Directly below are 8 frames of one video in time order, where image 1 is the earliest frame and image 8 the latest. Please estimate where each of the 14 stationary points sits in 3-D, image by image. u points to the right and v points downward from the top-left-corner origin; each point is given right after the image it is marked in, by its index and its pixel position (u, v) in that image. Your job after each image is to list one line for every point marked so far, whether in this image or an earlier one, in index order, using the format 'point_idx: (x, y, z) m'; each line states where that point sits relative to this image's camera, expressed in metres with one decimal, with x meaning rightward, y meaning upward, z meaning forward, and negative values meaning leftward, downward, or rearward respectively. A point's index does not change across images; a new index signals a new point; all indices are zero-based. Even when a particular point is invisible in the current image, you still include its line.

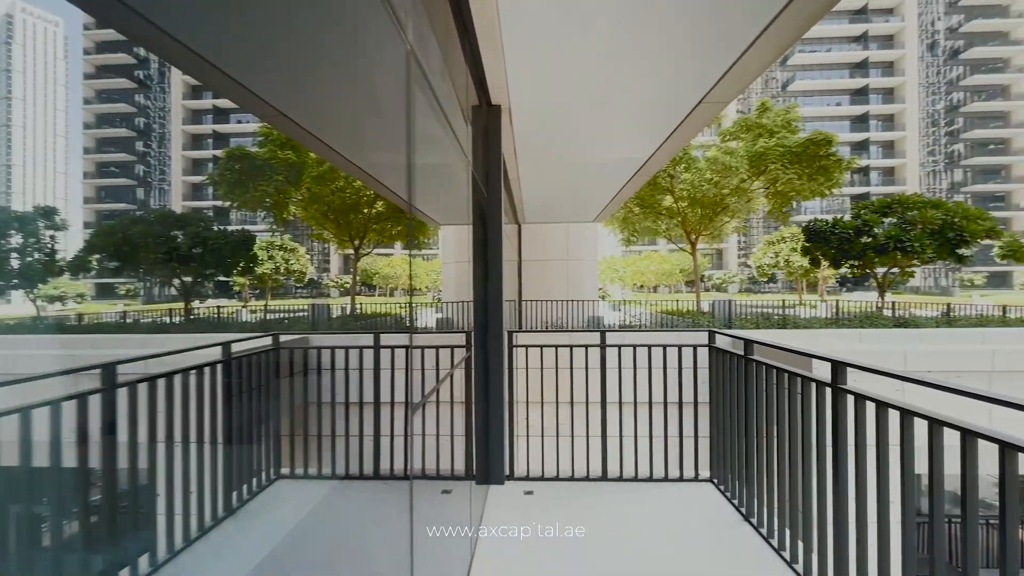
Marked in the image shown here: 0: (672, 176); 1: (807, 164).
0: (+4.3, +3.1, +12.0) m
1: (+7.4, +3.2, +10.8) m
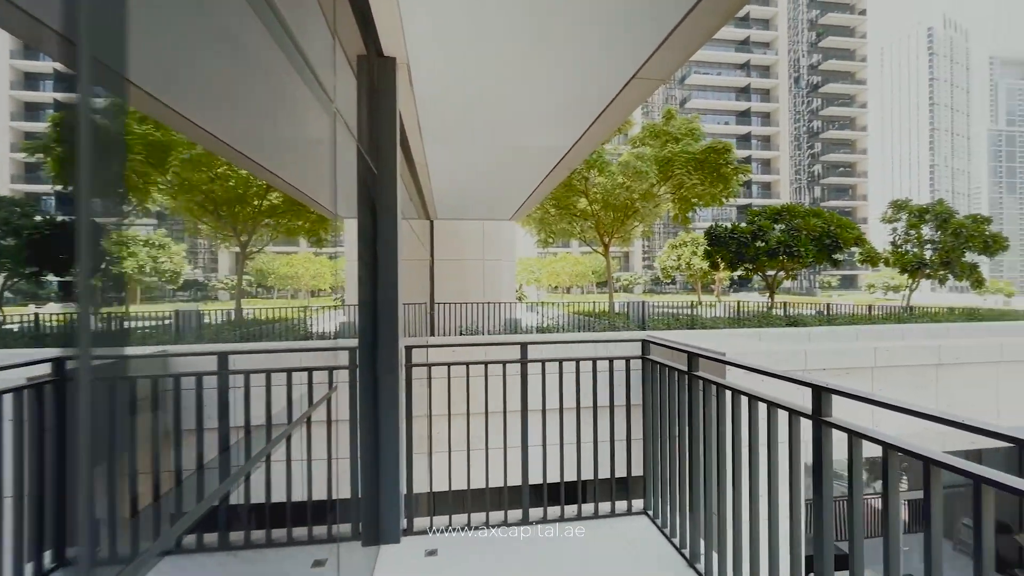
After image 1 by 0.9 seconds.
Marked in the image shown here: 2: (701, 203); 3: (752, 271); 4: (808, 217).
0: (+2.0, +3.0, +12.0) m
1: (+5.2, +3.2, +11.5) m
2: (+5.1, +2.4, +11.8) m
3: (+6.6, +0.5, +11.8) m
4: (+7.8, +1.9, +11.4) m
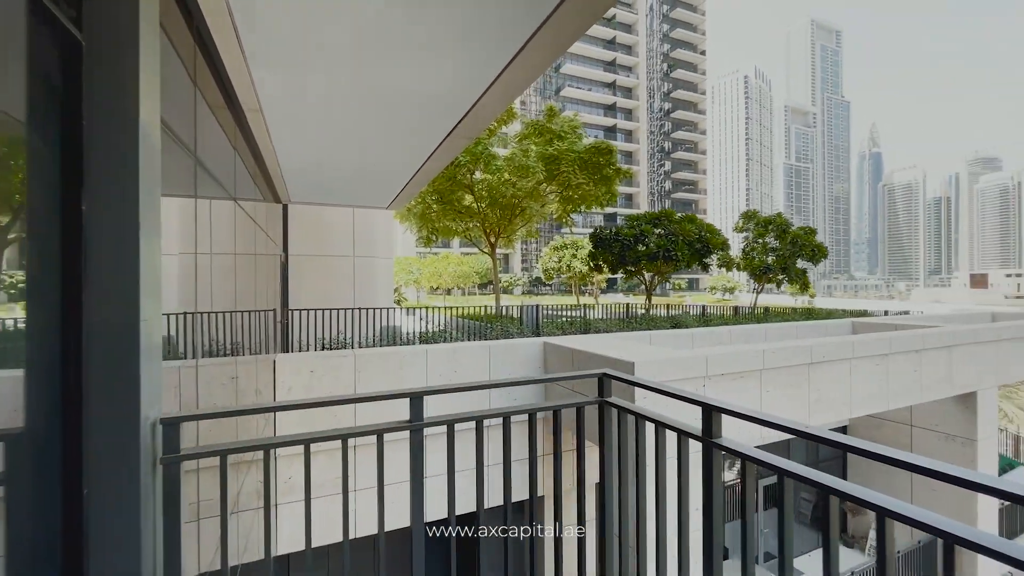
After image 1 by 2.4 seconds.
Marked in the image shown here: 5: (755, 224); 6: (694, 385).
0: (-1.1, +3.0, +11.2) m
1: (+2.2, +3.1, +11.6) m
2: (+2.0, +2.3, +11.9) m
3: (+3.4, +0.4, +12.2) m
4: (+4.7, +1.8, +12.2) m
5: (+8.0, +2.1, +14.4) m
6: (+2.0, -1.1, +4.9) m
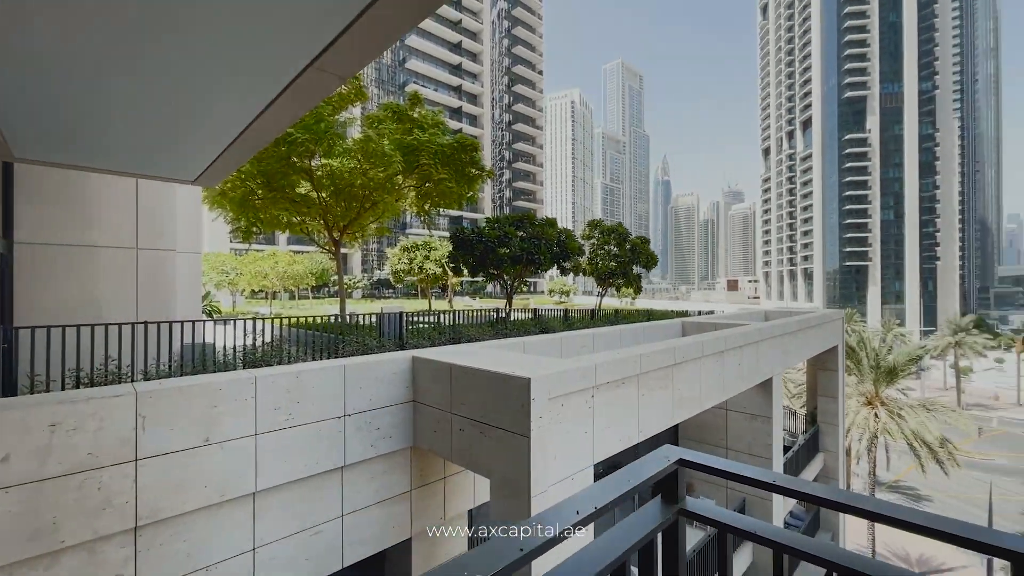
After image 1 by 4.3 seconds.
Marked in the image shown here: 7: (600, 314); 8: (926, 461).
0: (-4.4, +2.9, +9.5) m
1: (-1.5, +3.0, +11.0) m
2: (-1.7, +2.2, +11.1) m
3: (-0.5, +0.3, +12.0) m
4: (+0.7, +1.7, +12.4) m
5: (+3.0, +2.0, +15.6) m
6: (+0.7, -1.2, +4.6) m
7: (+2.5, -0.7, +12.6) m
8: (+14.2, -5.9, +15.0) m
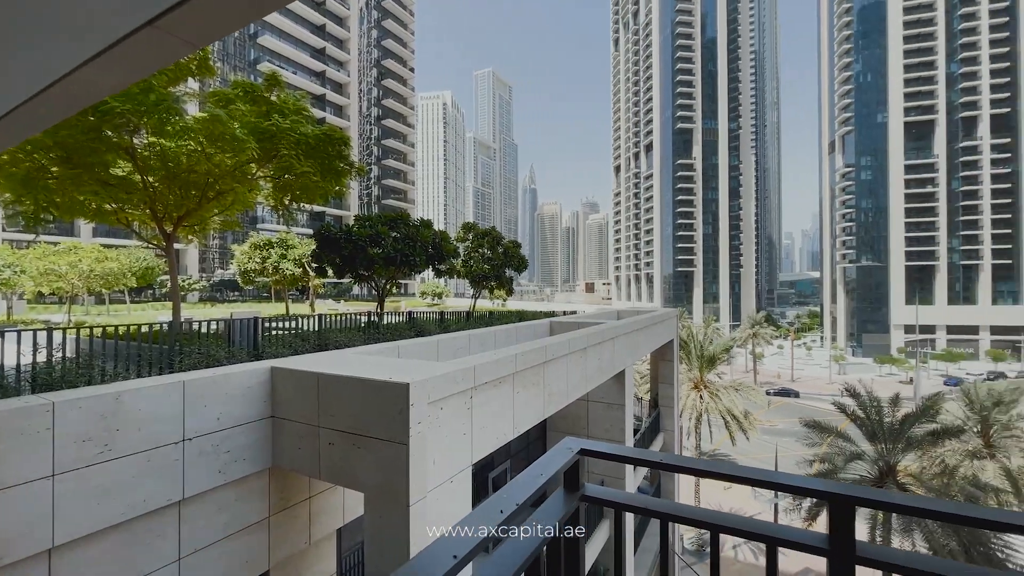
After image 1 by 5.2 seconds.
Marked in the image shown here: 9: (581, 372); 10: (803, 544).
0: (-6.8, +2.8, +7.9) m
1: (-4.5, +3.0, +10.1) m
2: (-4.8, +2.2, +10.2) m
3: (-3.8, +0.3, +11.3) m
4: (-2.8, +1.7, +12.1) m
5: (-1.5, +1.9, +15.8) m
6: (-0.5, -1.2, +4.6) m
7: (-1.1, -0.8, +12.8) m
8: (+9.3, -6.0, +18.4) m
9: (+1.2, -1.5, +7.7) m
10: (+0.7, -0.6, +1.1) m
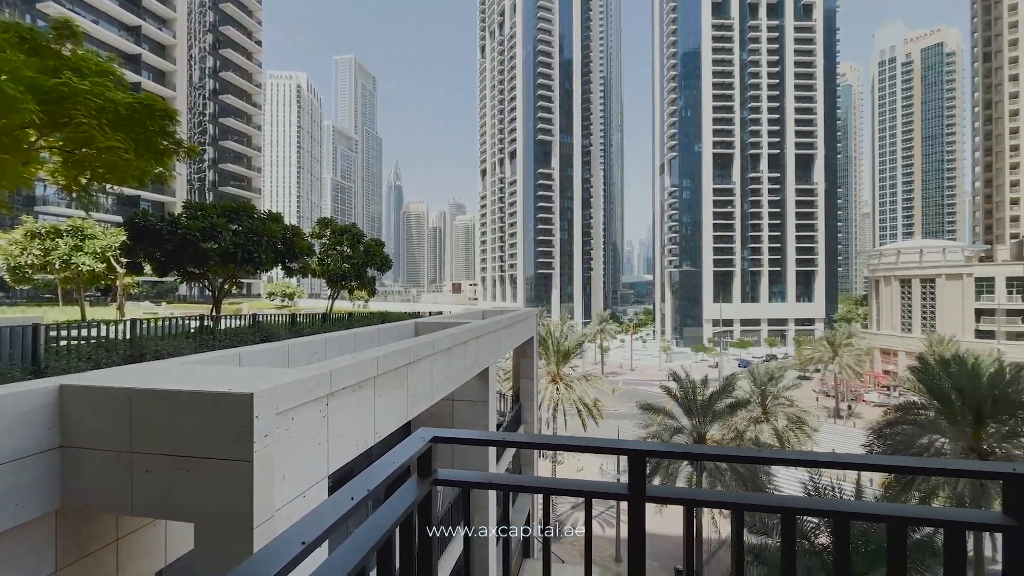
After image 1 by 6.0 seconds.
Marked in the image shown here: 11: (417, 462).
0: (-8.9, +2.9, +5.6) m
1: (-7.3, +3.0, +8.4) m
2: (-7.6, +2.2, +8.4) m
3: (-7.0, +0.3, +9.8) m
4: (-6.3, +1.7, +10.8) m
5: (-6.1, +1.9, +14.7) m
6: (-1.9, -1.2, +4.3) m
7: (-4.9, -0.8, +11.9) m
8: (+3.4, -6.0, +20.4) m
9: (-1.2, -1.5, +7.8) m
10: (+0.3, -0.6, +1.3) m
11: (-0.3, -0.6, +1.4) m
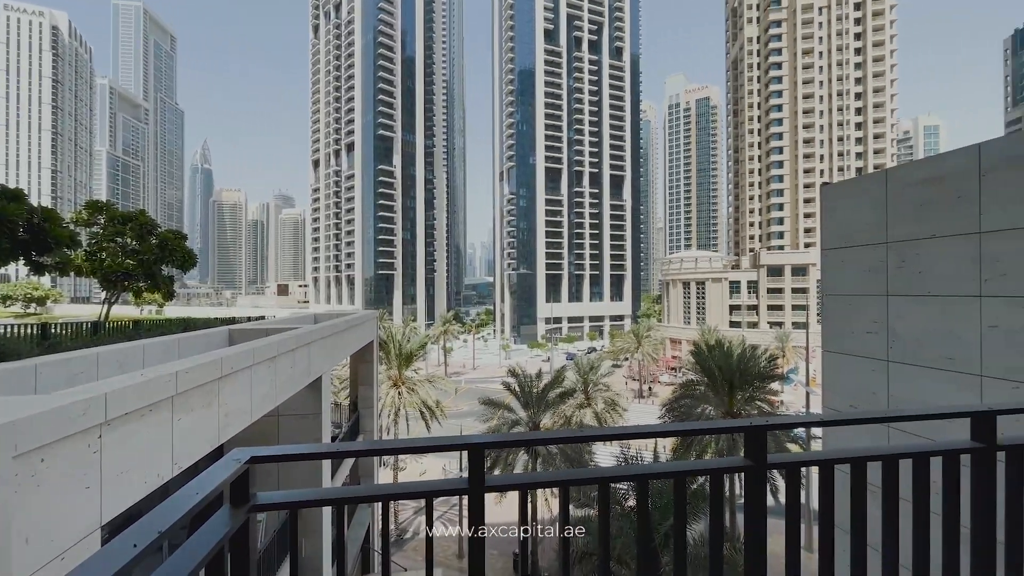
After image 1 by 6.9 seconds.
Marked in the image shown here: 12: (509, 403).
0: (-10.3, +2.8, +2.1) m
1: (-9.8, +2.9, +5.4) m
2: (-10.1, +2.1, +5.2) m
3: (-10.0, +0.2, +6.7) m
4: (-9.6, +1.6, +8.0) m
5: (-10.9, +1.8, +11.7) m
6: (-3.3, -1.2, +3.4) m
7: (-8.8, -0.8, +9.5) m
8: (-3.9, -6.1, +20.3) m
9: (-3.8, -1.5, +6.9) m
10: (-0.2, -0.6, +1.4) m
11: (-0.8, -0.5, +1.2) m
12: (-0.1, -4.1, +15.4) m
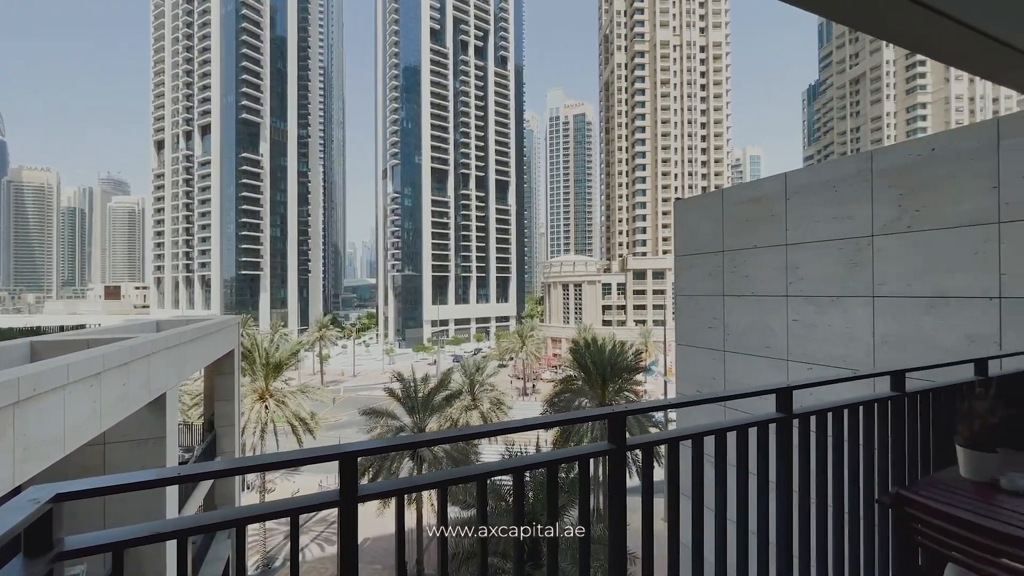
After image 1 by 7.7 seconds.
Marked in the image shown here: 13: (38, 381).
0: (-10.5, +2.8, -0.5) m
1: (-10.8, +2.9, +2.7) m
2: (-11.1, +2.1, +2.5) m
3: (-11.4, +0.2, +4.0) m
4: (-11.4, +1.6, +5.3) m
5: (-13.5, +1.8, +8.6) m
6: (-4.0, -1.2, +2.4) m
7: (-10.9, -0.9, +6.9) m
8: (-8.9, -6.2, +18.7) m
9: (-5.4, -1.5, +5.7) m
10: (-0.5, -0.6, +1.3) m
11: (-1.1, -0.5, +1.0) m
12: (-4.0, -4.1, +14.9) m
13: (-4.9, -1.0, +4.5) m
